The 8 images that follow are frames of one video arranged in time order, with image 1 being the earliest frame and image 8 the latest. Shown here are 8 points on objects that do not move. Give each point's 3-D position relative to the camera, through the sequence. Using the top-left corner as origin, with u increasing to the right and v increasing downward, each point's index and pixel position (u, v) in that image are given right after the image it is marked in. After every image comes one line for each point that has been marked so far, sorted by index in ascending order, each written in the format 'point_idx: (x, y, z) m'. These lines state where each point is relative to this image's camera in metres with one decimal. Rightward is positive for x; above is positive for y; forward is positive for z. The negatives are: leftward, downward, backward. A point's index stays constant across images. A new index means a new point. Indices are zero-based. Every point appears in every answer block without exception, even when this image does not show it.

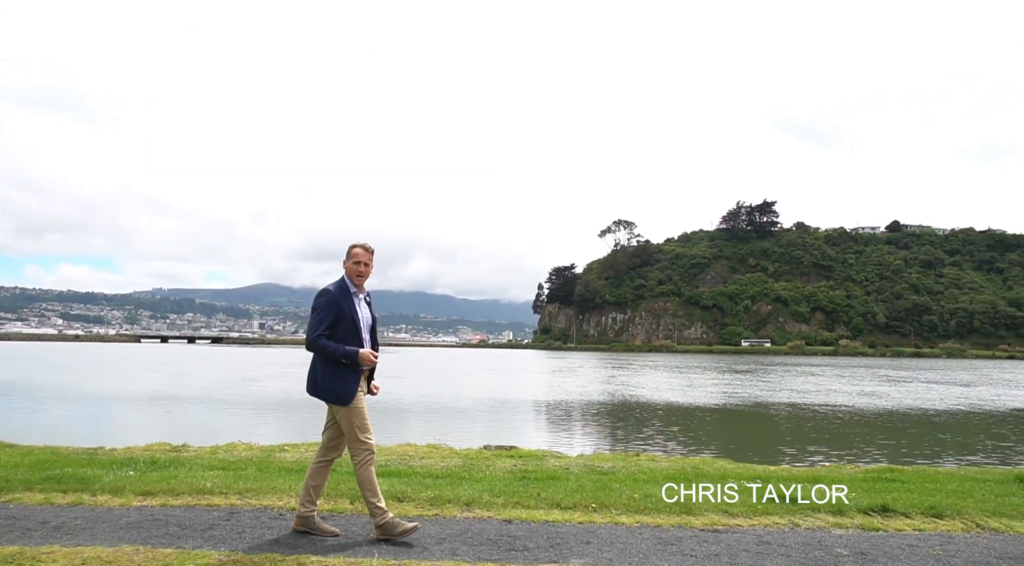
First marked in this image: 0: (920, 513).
0: (+7.2, -4.1, +13.2) m
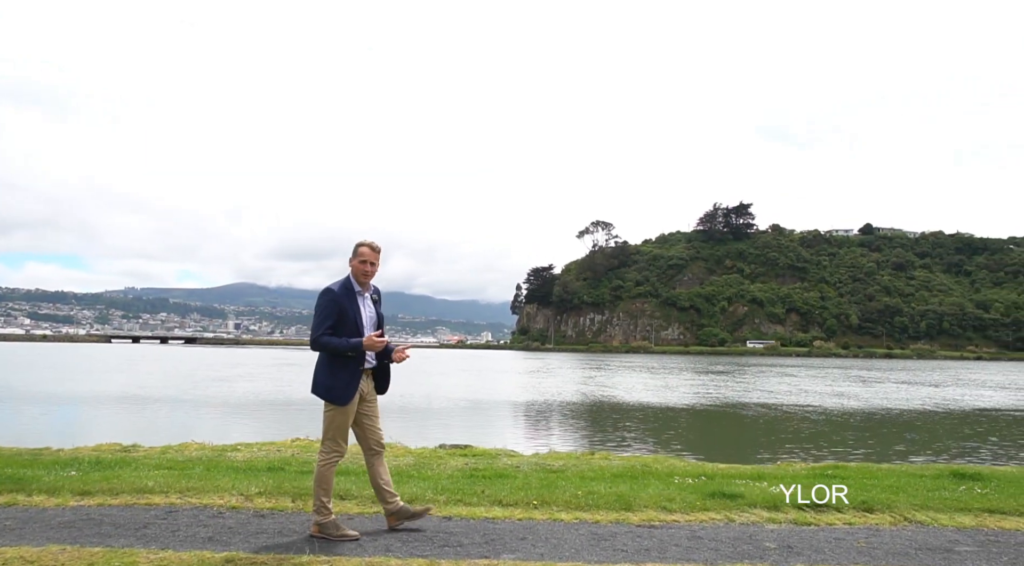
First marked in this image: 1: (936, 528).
0: (+6.1, -4.1, +13.6) m
1: (+7.1, -4.1, +12.5) m
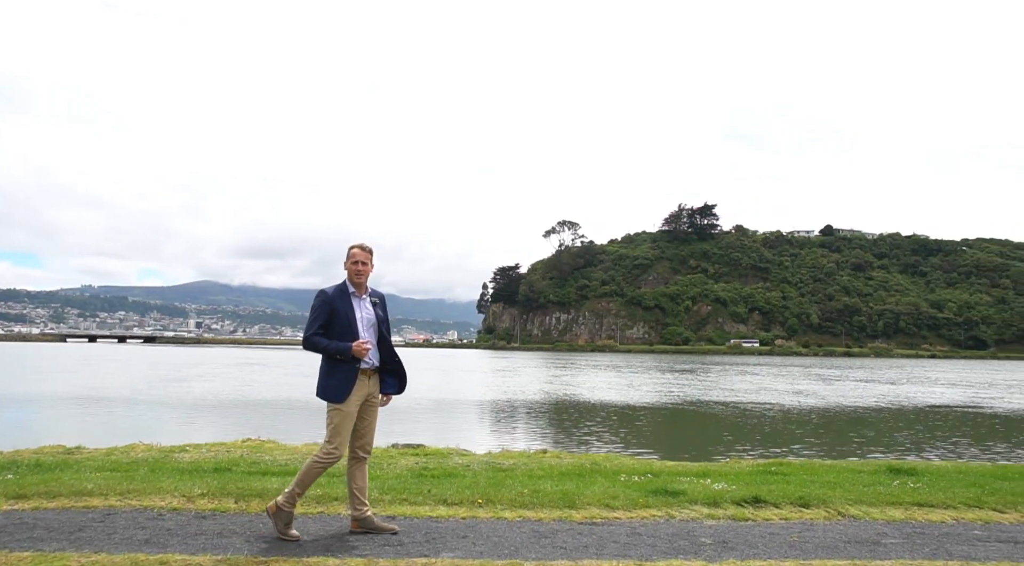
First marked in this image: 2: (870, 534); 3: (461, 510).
0: (+5.1, -4.1, +13.9) m
1: (+6.2, -4.1, +12.9) m
2: (+5.9, -4.1, +12.3) m
3: (-0.9, -4.0, +13.3) m
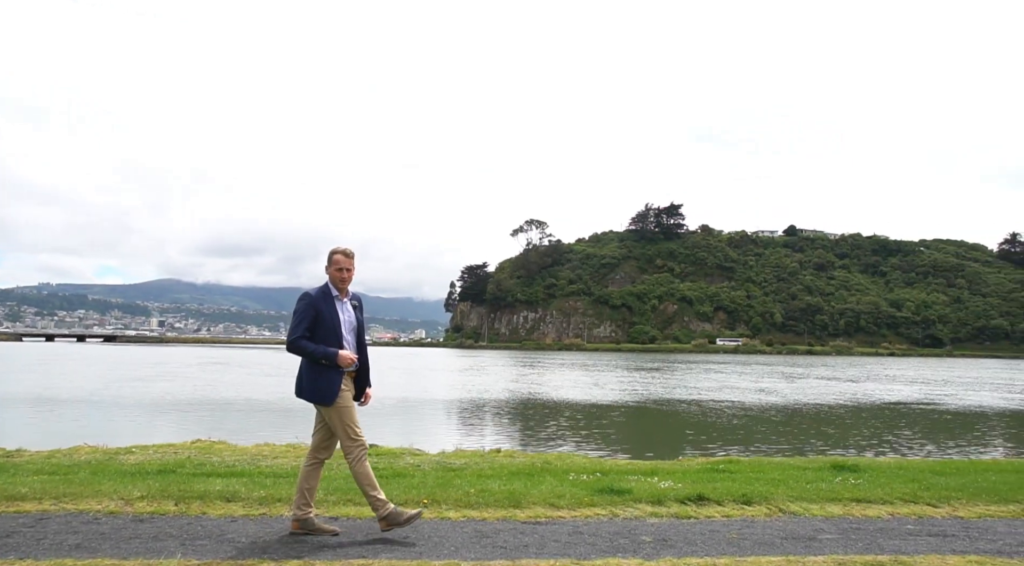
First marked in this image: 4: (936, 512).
0: (+4.1, -4.1, +14.1) m
1: (+5.2, -4.1, +13.2) m
2: (+4.9, -4.1, +12.5) m
3: (-1.9, -4.0, +13.3) m
4: (+7.9, -4.3, +13.9) m
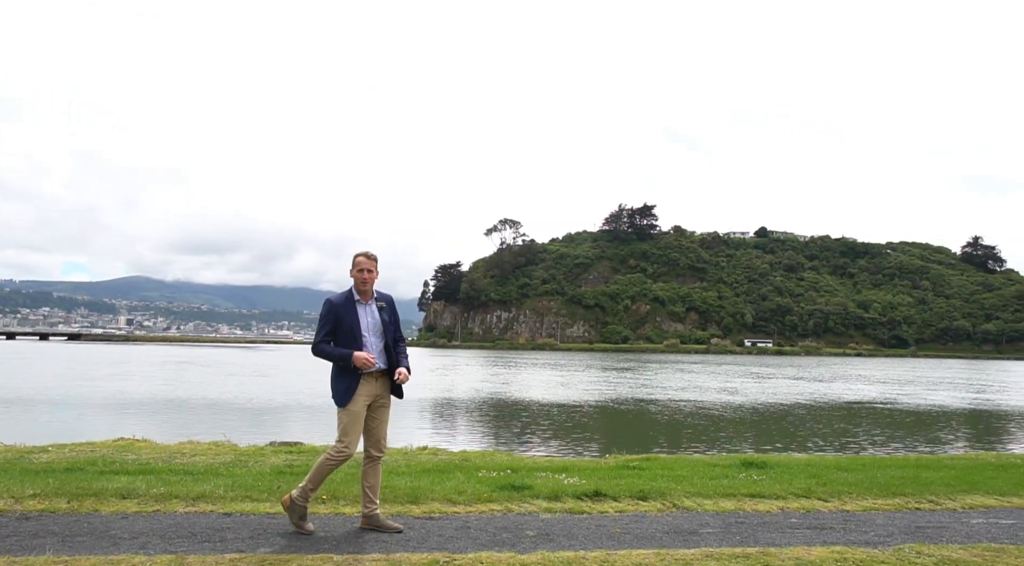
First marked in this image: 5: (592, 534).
0: (+2.2, -4.1, +14.4) m
1: (+3.3, -4.1, +13.5) m
2: (+3.1, -4.1, +12.8) m
3: (-3.7, -4.0, +13.4) m
4: (+6.0, -4.3, +14.3) m
5: (+1.3, -4.1, +12.2) m
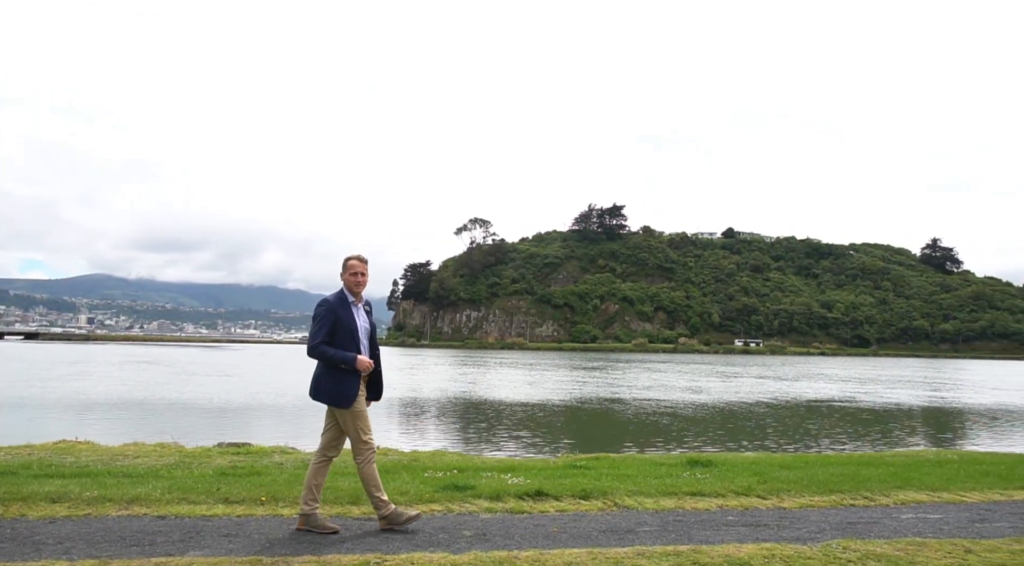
0: (+1.1, -4.1, +14.5) m
1: (+2.2, -4.2, +13.7) m
2: (+2.0, -4.1, +13.0) m
3: (-4.8, -4.0, +13.2) m
4: (+4.8, -4.3, +14.5) m
5: (+0.3, -4.1, +12.3) m
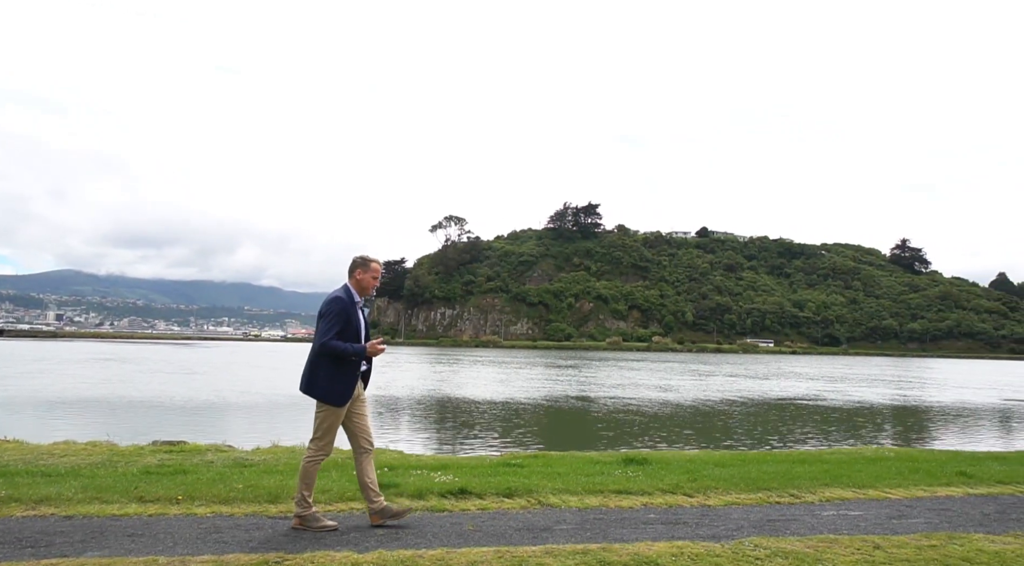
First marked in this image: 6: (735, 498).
0: (-0.3, -4.1, +14.4) m
1: (+0.8, -4.1, +13.6) m
2: (+0.6, -4.1, +12.9) m
3: (-6.2, -3.9, +12.9) m
4: (+3.4, -4.2, +14.5) m
5: (-1.1, -4.0, +12.1) m
6: (+4.4, -4.3, +14.8) m
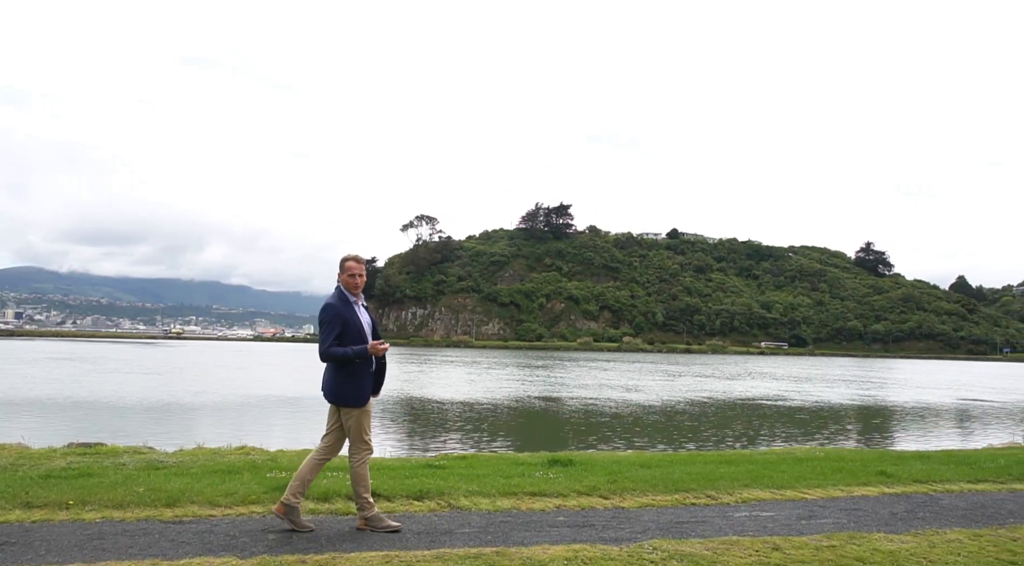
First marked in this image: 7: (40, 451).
0: (-2.0, -4.0, +14.1) m
1: (-0.8, -4.1, +13.3) m
2: (-1.0, -4.0, +12.6) m
3: (-7.8, -3.8, +12.4) m
4: (+1.7, -4.2, +14.3) m
5: (-2.7, -4.0, +11.8) m
6: (+2.7, -4.2, +14.7) m
7: (-11.6, -4.1, +18.3) m
